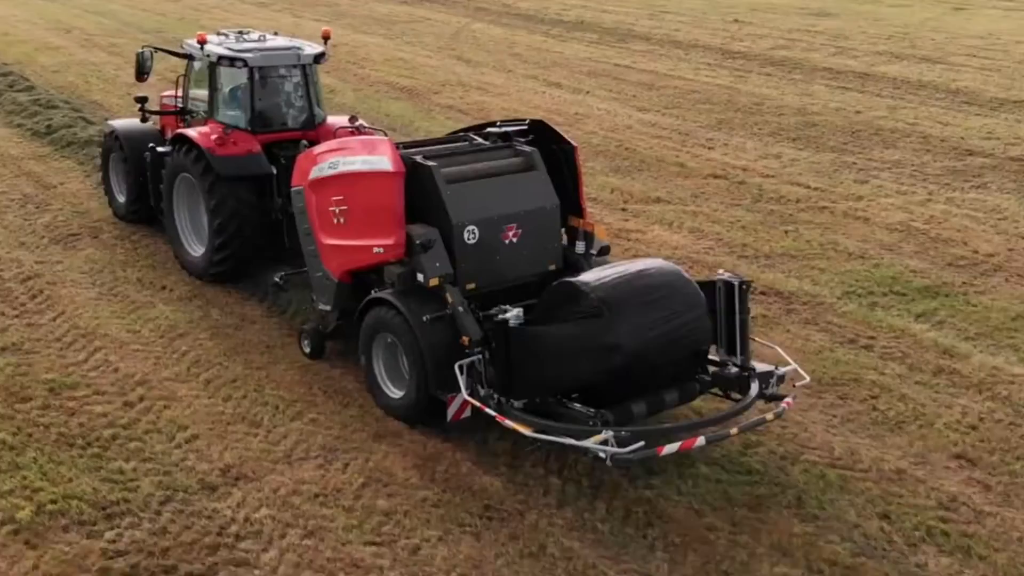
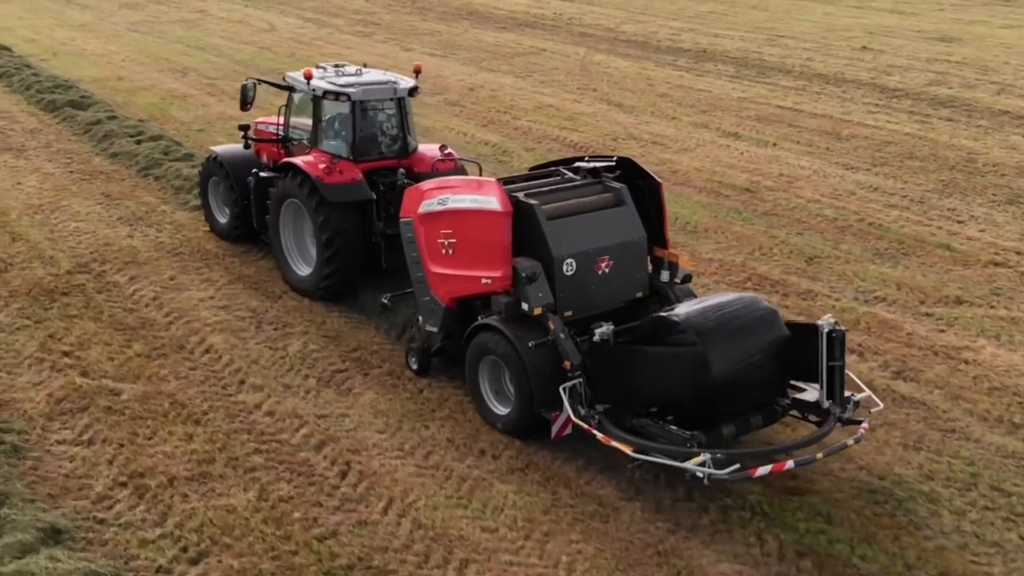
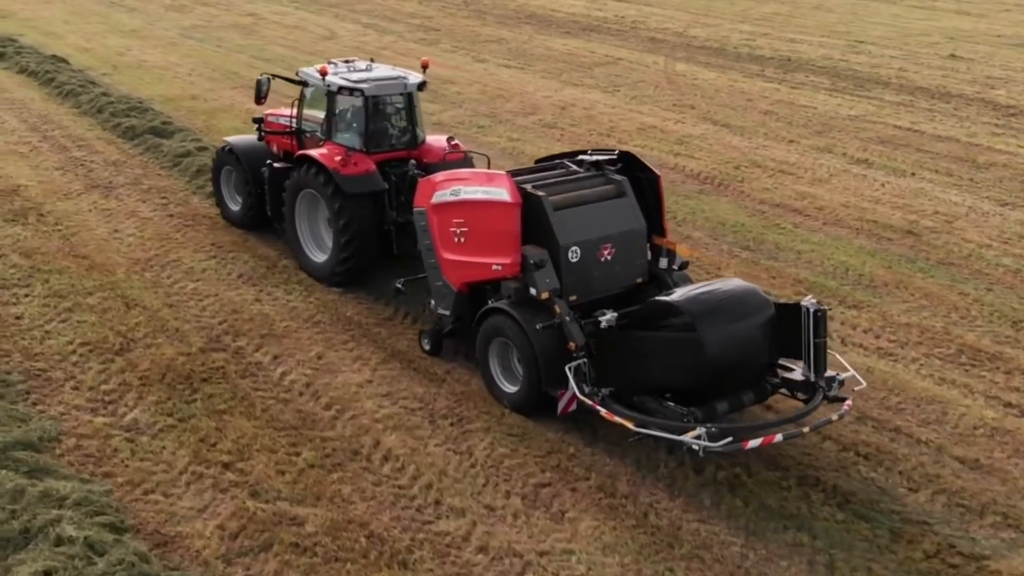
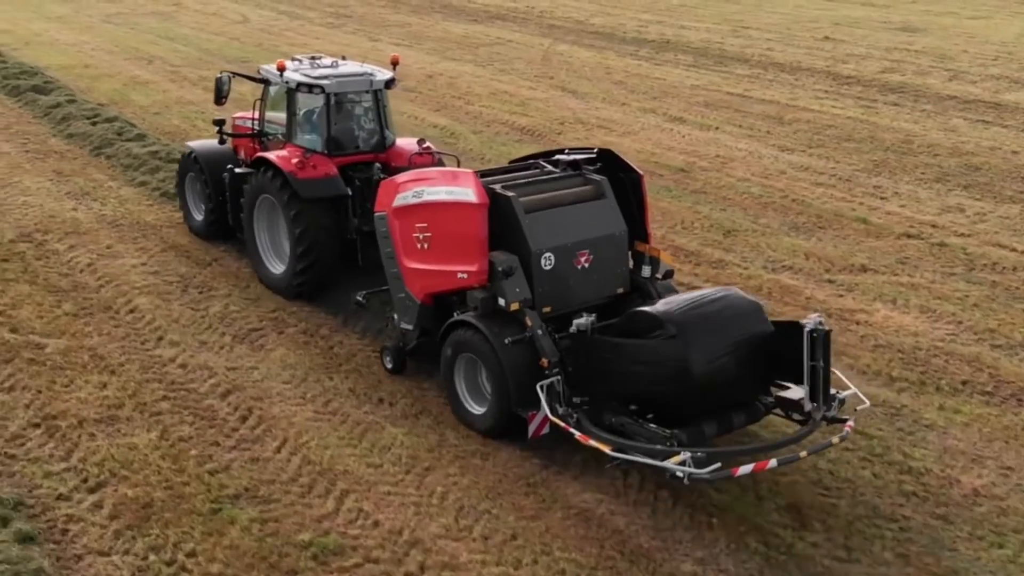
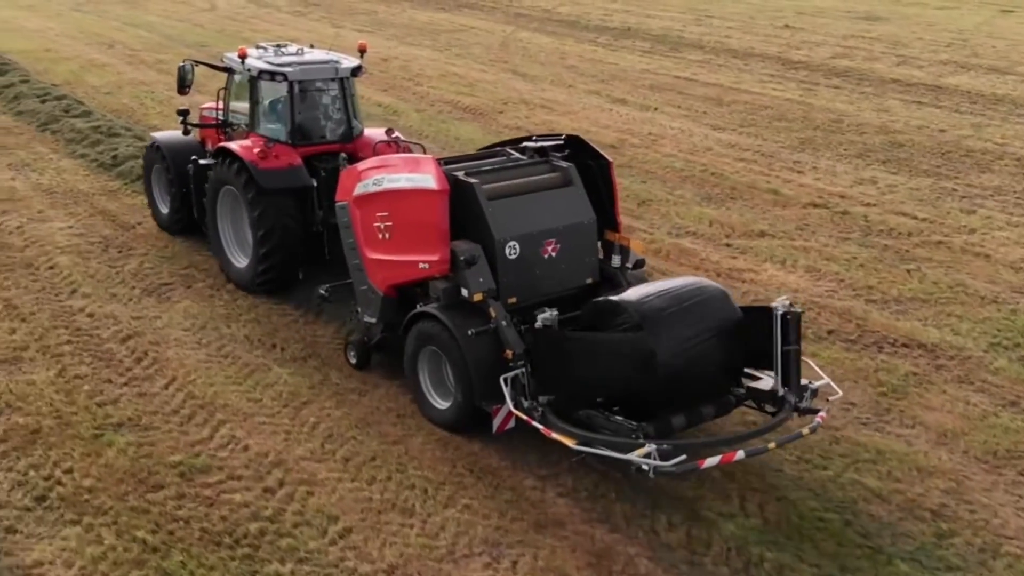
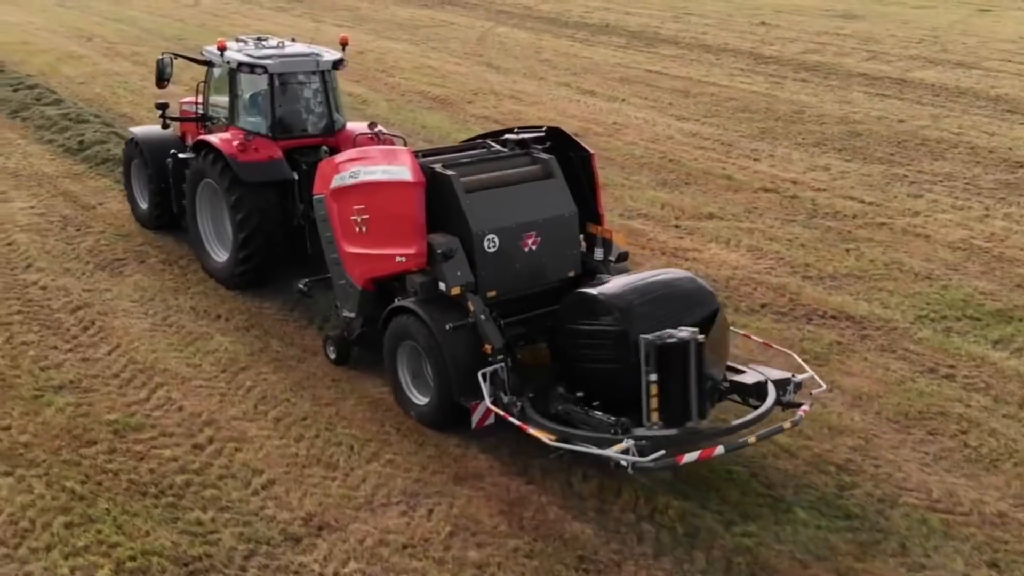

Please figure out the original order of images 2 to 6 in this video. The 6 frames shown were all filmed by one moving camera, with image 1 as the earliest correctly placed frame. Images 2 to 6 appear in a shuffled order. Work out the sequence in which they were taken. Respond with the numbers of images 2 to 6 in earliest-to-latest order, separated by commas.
6, 5, 4, 2, 3
